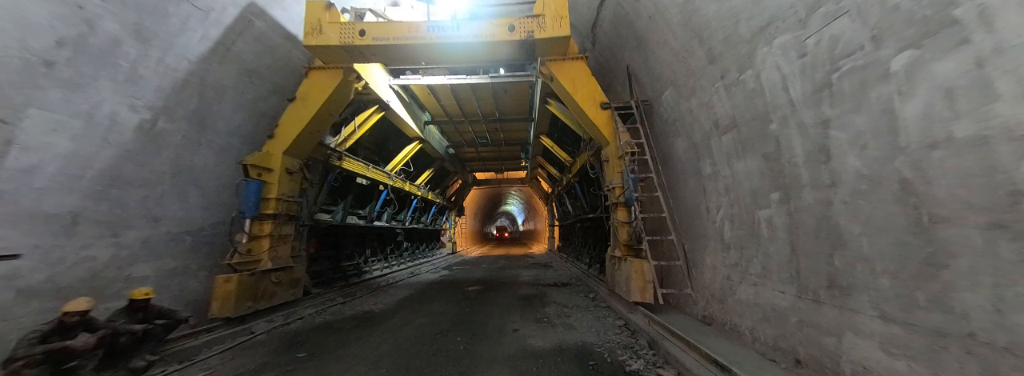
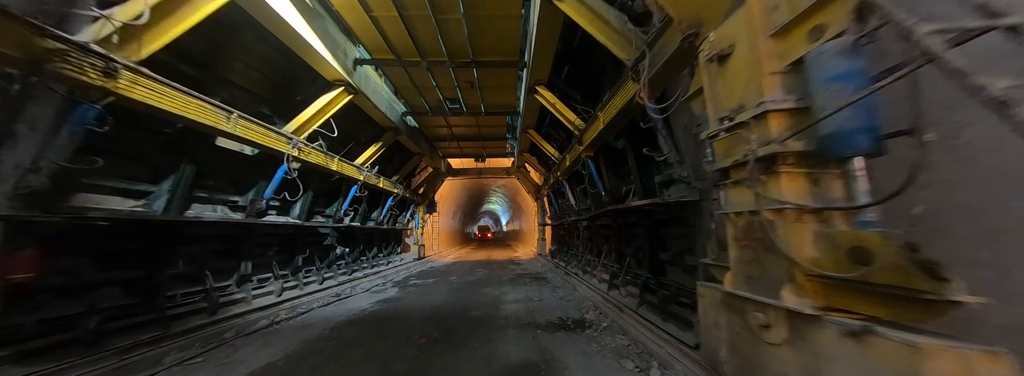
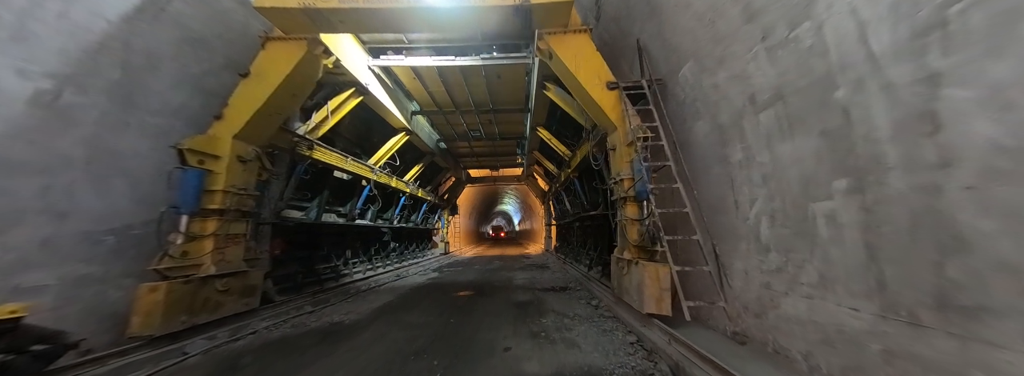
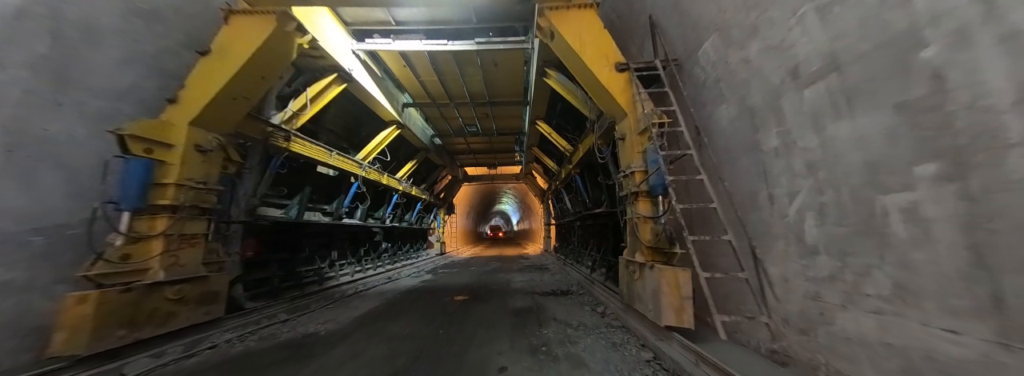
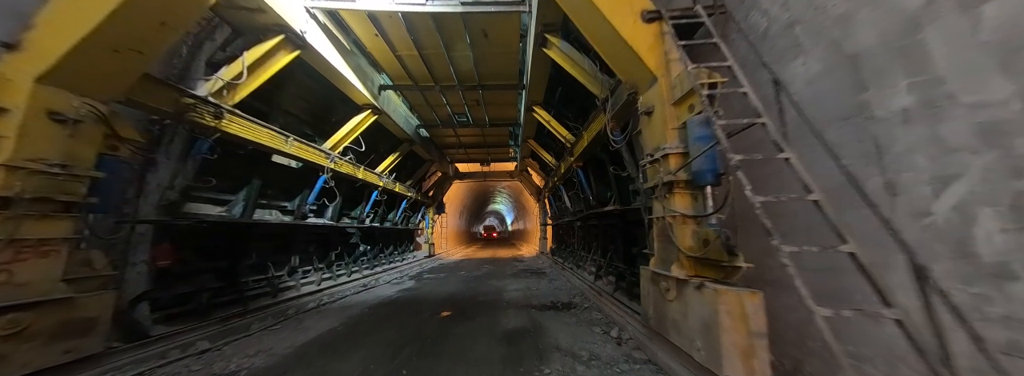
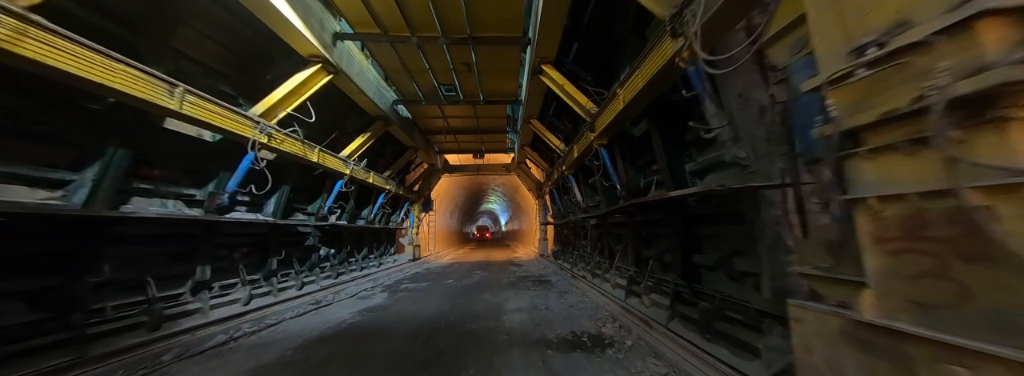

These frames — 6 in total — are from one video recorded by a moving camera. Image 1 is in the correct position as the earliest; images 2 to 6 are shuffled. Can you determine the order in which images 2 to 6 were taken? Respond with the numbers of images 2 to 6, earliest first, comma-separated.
3, 4, 5, 2, 6
